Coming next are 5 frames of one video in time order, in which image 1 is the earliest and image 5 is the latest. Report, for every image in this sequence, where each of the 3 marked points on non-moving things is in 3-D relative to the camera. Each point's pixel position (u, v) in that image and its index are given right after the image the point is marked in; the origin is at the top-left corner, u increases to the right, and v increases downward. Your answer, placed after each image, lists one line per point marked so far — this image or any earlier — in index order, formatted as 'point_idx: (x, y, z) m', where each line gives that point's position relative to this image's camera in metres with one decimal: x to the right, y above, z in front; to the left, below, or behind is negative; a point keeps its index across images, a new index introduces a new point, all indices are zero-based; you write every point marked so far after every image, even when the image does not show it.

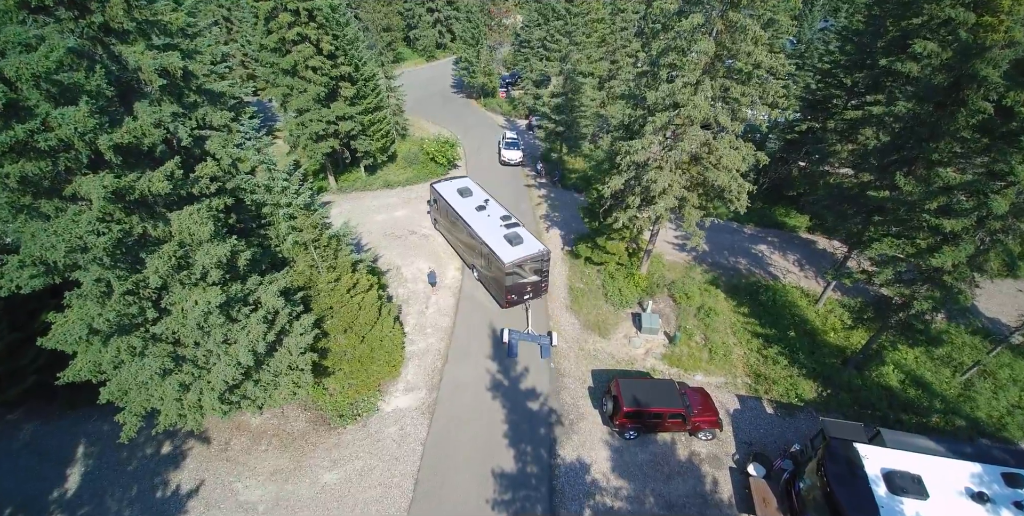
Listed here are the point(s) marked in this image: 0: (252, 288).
0: (-6.9, -0.8, +11.1) m
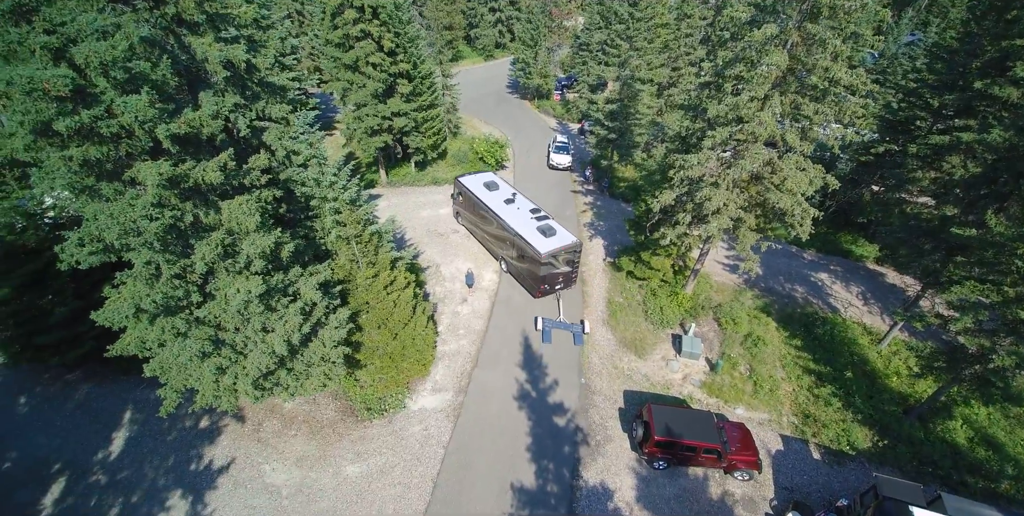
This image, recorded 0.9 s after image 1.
0: (-6.0, -0.6, +11.4) m
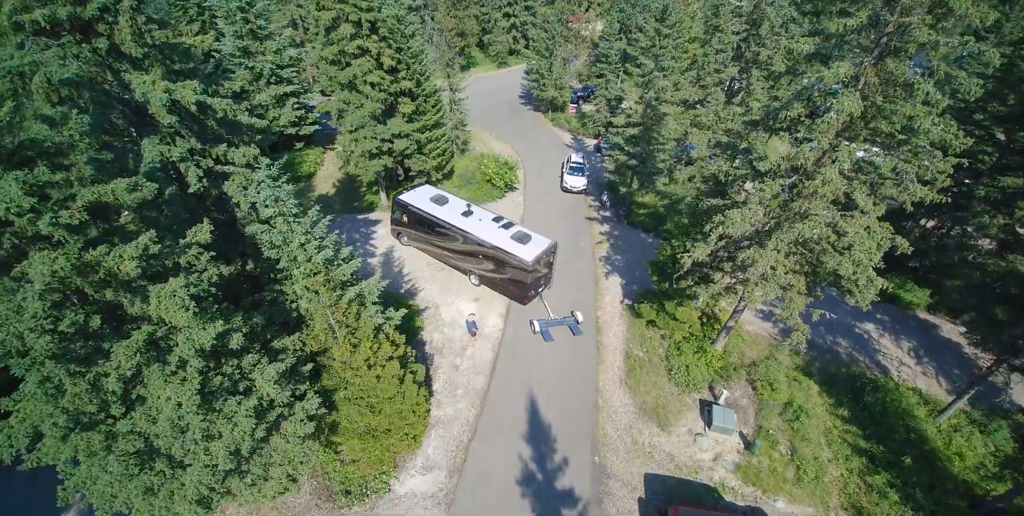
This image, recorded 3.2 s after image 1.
0: (-5.9, -2.5, +9.4) m
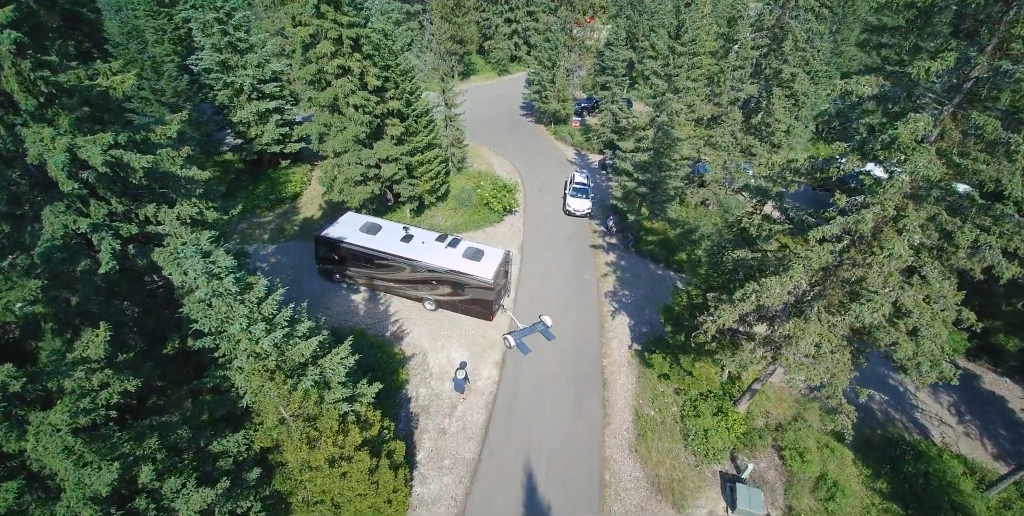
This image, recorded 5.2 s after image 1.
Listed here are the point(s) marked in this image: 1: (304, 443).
0: (-6.1, -4.3, +7.5) m
1: (-4.7, -4.2, +9.7) m
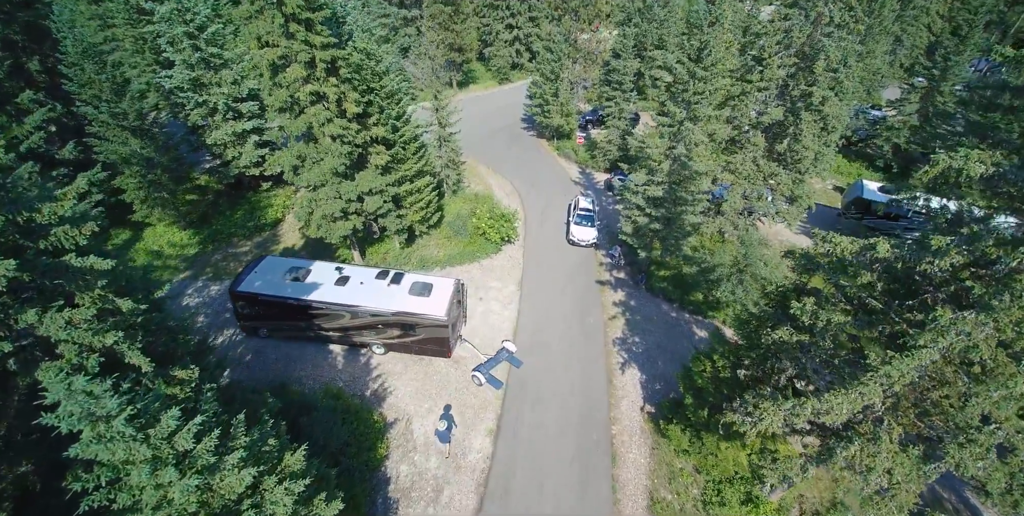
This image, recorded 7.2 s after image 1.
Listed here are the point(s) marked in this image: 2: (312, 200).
0: (-6.3, -6.3, +5.4) m
1: (-4.9, -6.2, +7.6) m
2: (-8.9, +2.7, +18.8) m
